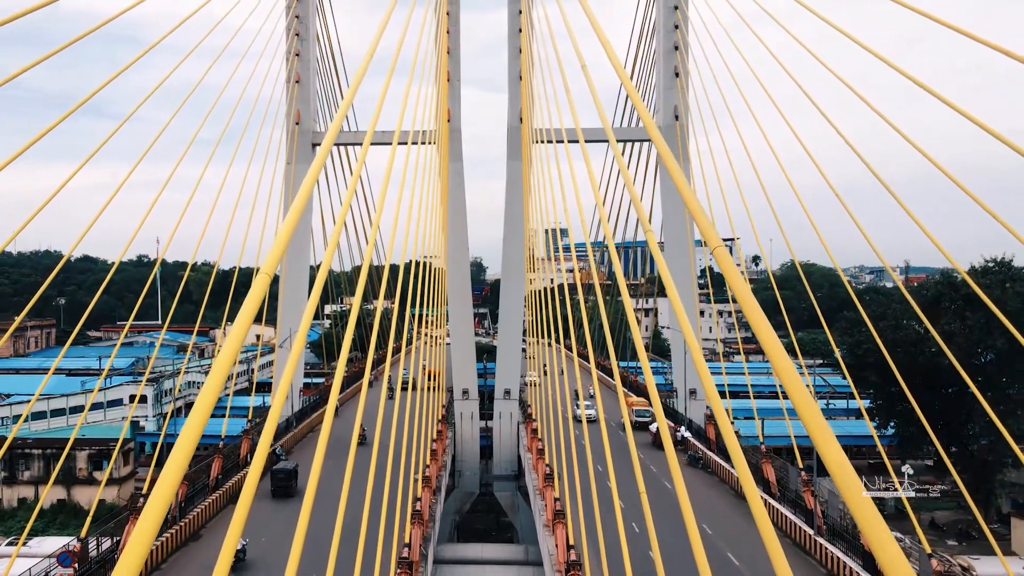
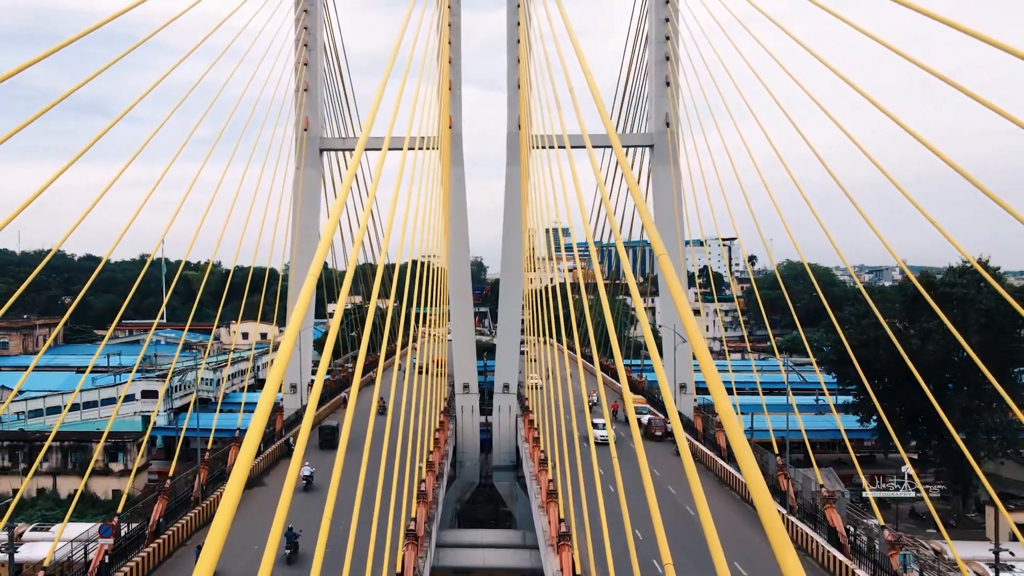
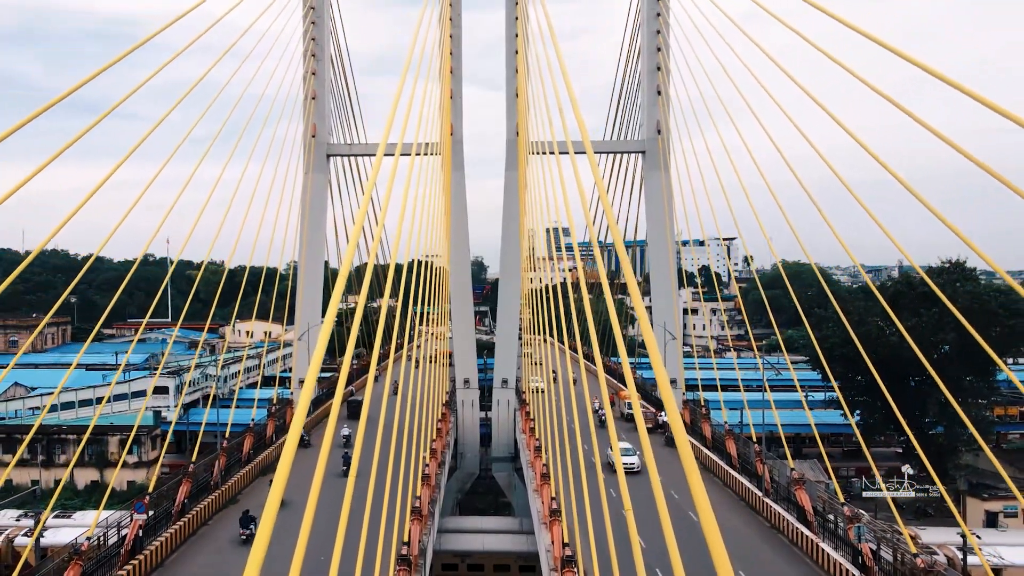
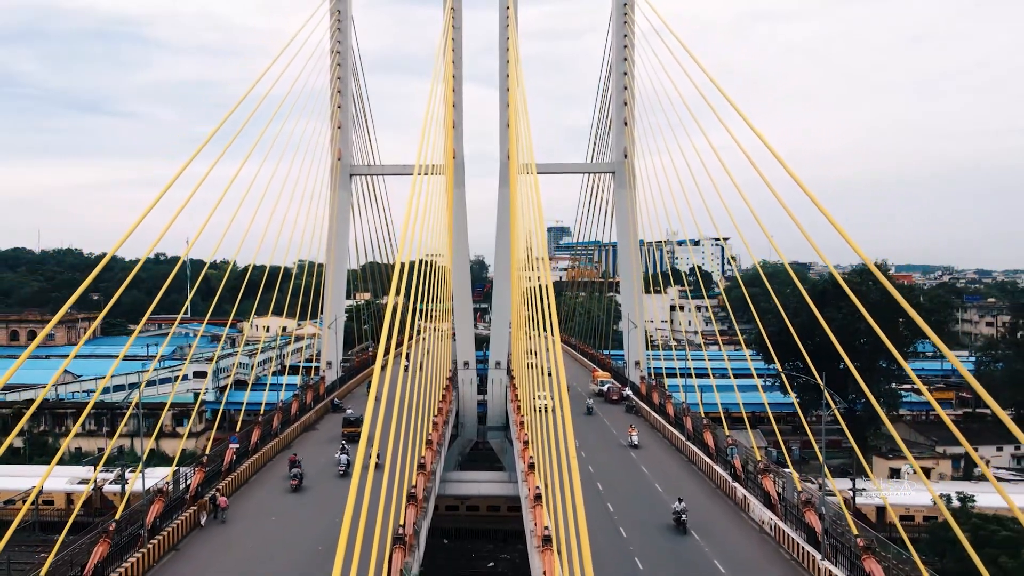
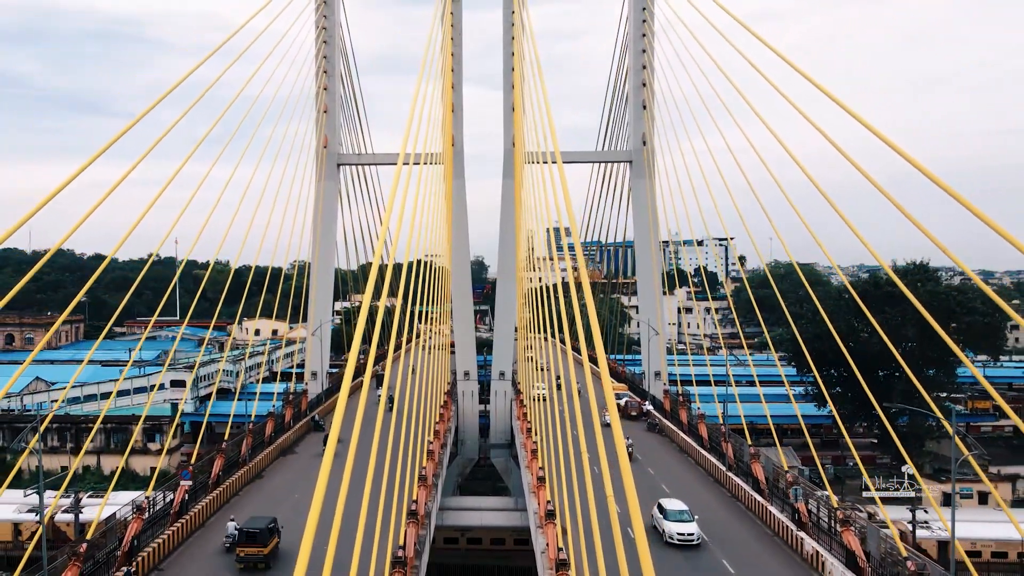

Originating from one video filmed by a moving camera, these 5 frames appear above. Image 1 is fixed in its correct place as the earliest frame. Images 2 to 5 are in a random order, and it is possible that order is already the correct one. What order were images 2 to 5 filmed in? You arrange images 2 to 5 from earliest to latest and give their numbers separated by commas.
2, 3, 5, 4
